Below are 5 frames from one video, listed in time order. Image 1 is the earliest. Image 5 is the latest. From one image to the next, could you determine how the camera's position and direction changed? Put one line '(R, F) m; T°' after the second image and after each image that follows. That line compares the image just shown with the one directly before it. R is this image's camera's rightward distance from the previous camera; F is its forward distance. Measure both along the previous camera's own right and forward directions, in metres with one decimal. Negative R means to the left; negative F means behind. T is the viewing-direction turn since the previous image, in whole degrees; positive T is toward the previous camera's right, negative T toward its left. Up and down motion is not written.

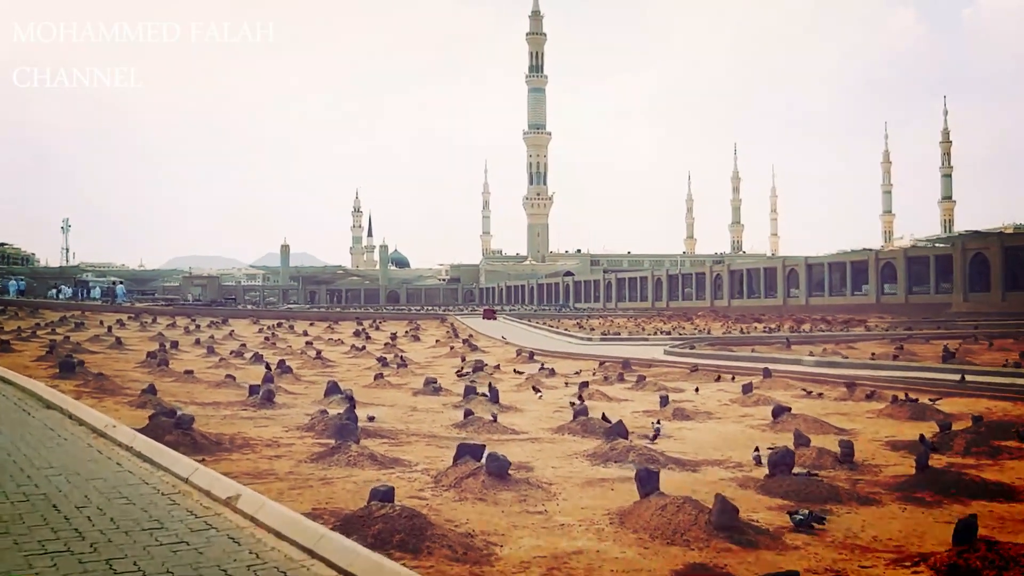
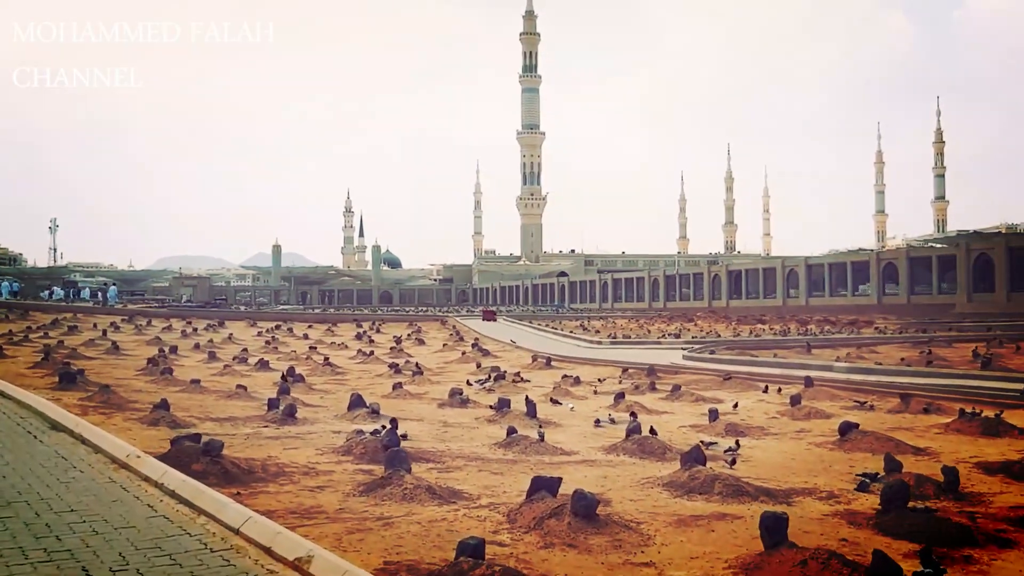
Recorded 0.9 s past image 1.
(-0.9, +1.2) m; +1°
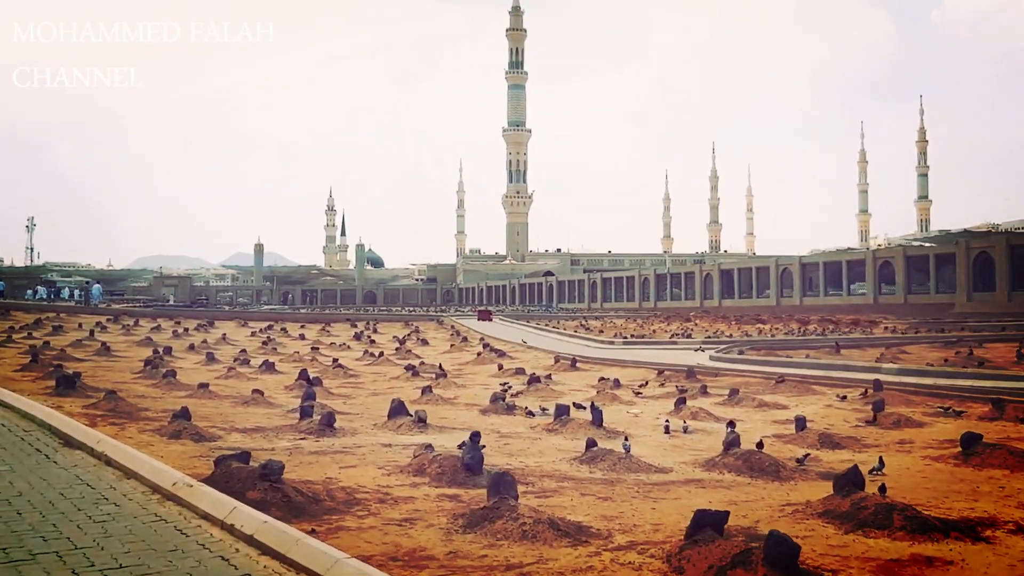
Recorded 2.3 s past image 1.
(-1.5, +1.8) m; +1°
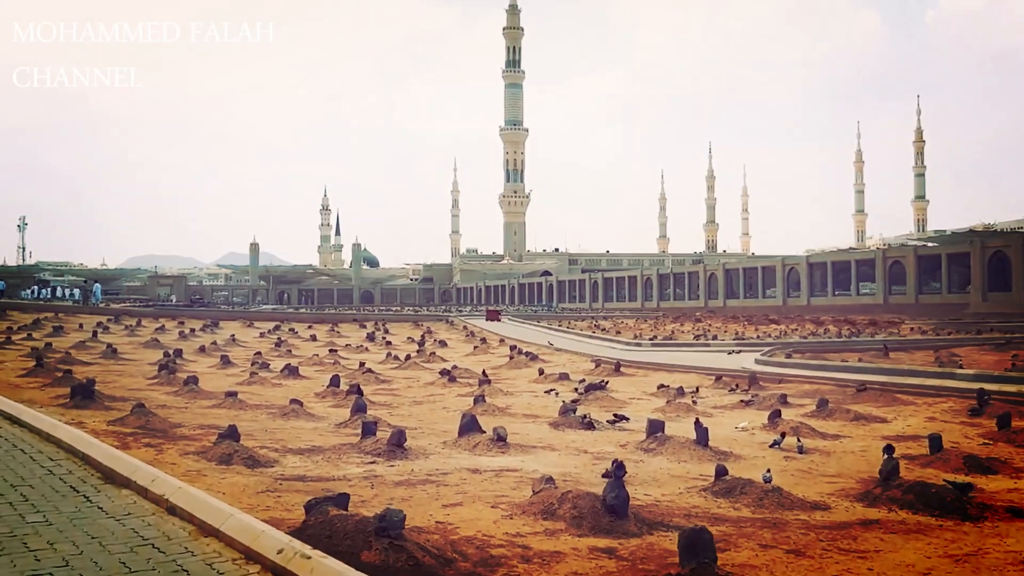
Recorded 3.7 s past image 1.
(-1.5, +1.9) m; 0°
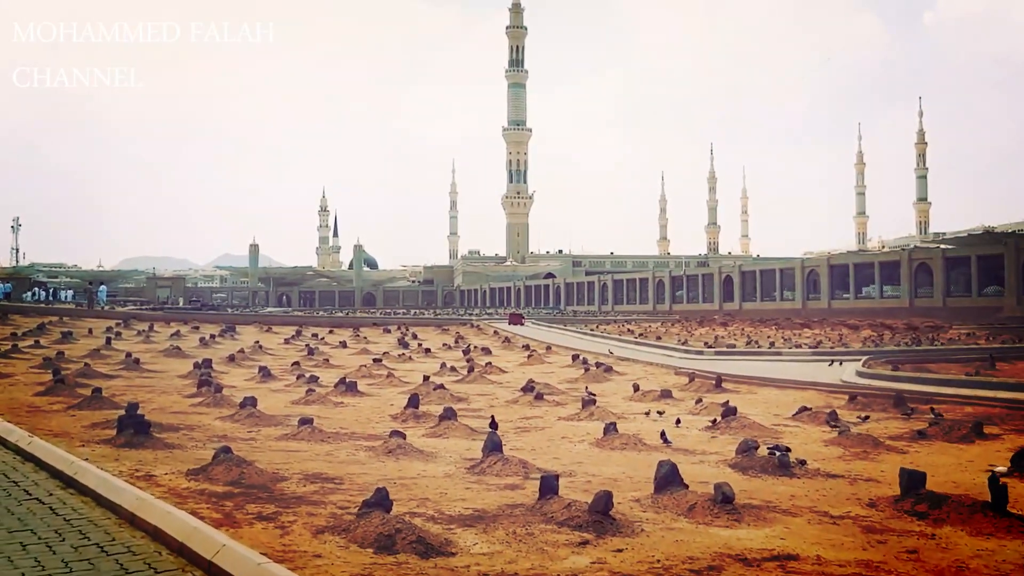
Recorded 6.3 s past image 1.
(-2.7, +3.3) m; 0°
